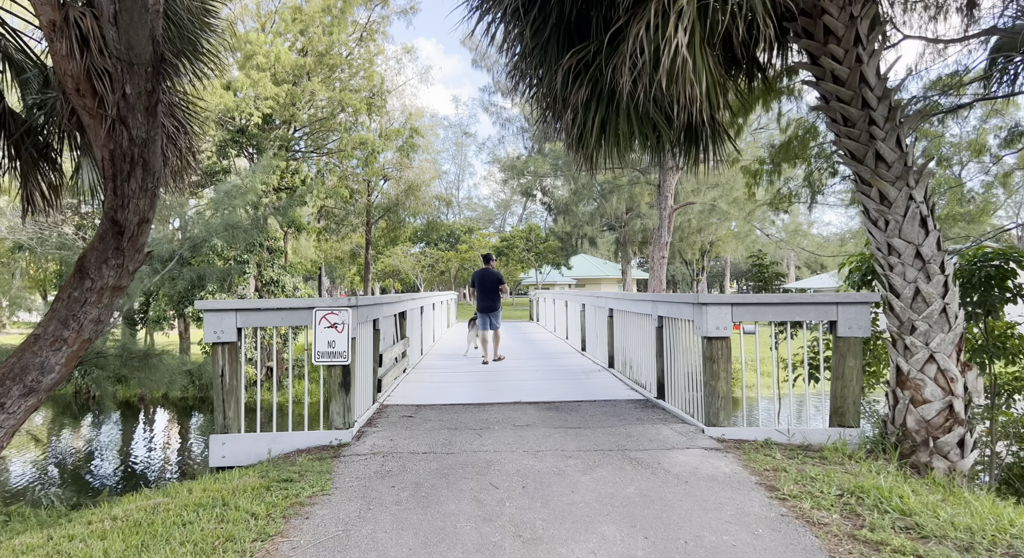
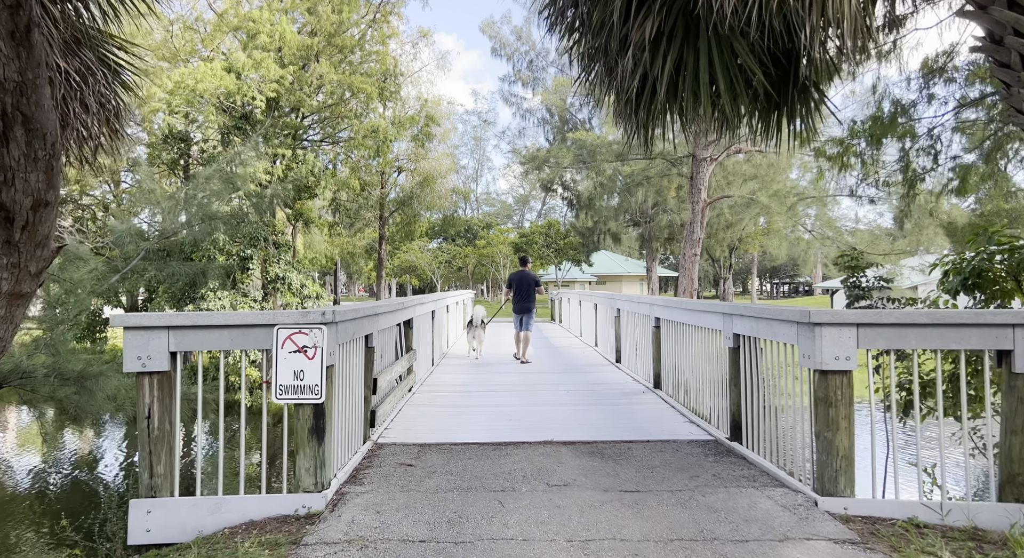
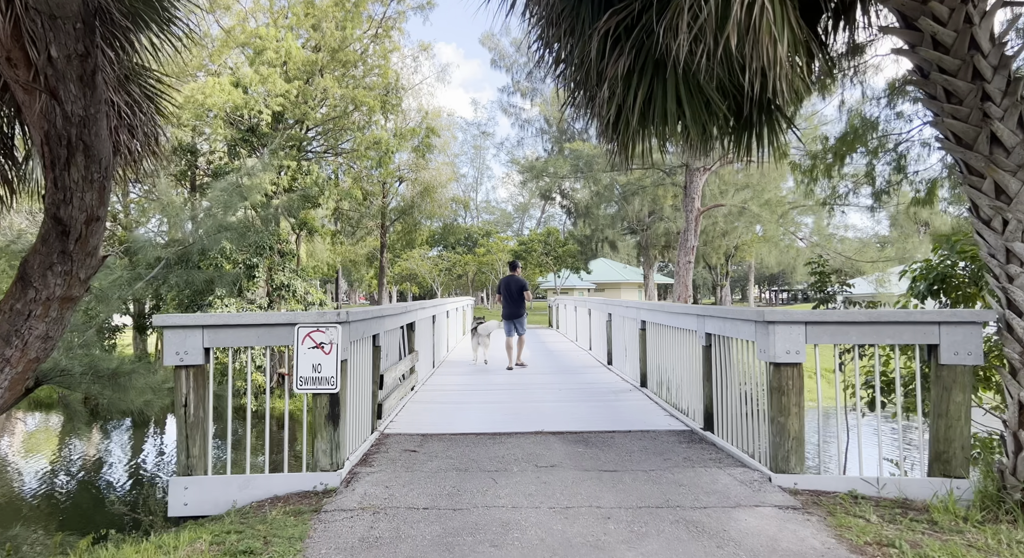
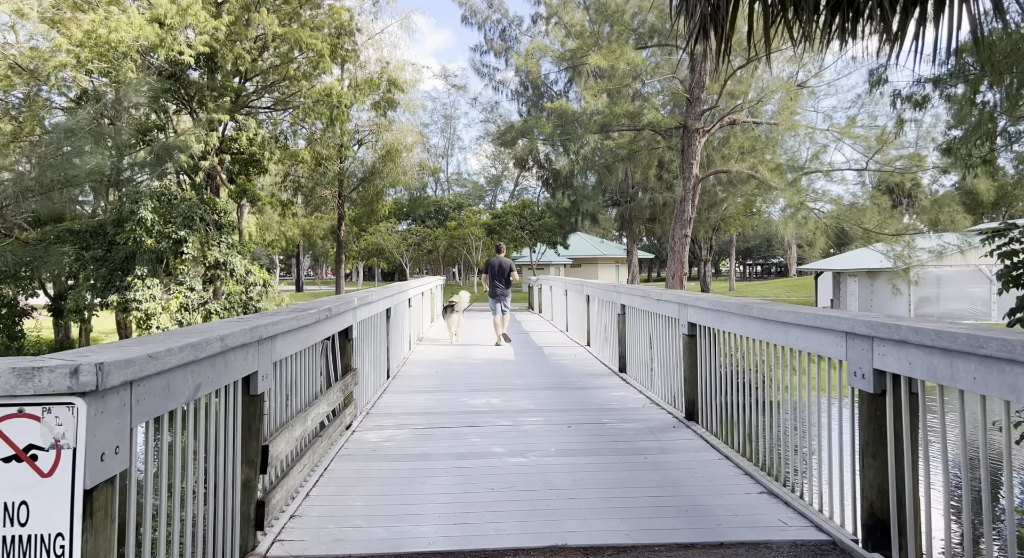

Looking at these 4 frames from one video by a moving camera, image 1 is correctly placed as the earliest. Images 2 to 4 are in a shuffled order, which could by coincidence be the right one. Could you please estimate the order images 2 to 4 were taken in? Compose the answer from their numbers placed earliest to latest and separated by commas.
3, 2, 4
